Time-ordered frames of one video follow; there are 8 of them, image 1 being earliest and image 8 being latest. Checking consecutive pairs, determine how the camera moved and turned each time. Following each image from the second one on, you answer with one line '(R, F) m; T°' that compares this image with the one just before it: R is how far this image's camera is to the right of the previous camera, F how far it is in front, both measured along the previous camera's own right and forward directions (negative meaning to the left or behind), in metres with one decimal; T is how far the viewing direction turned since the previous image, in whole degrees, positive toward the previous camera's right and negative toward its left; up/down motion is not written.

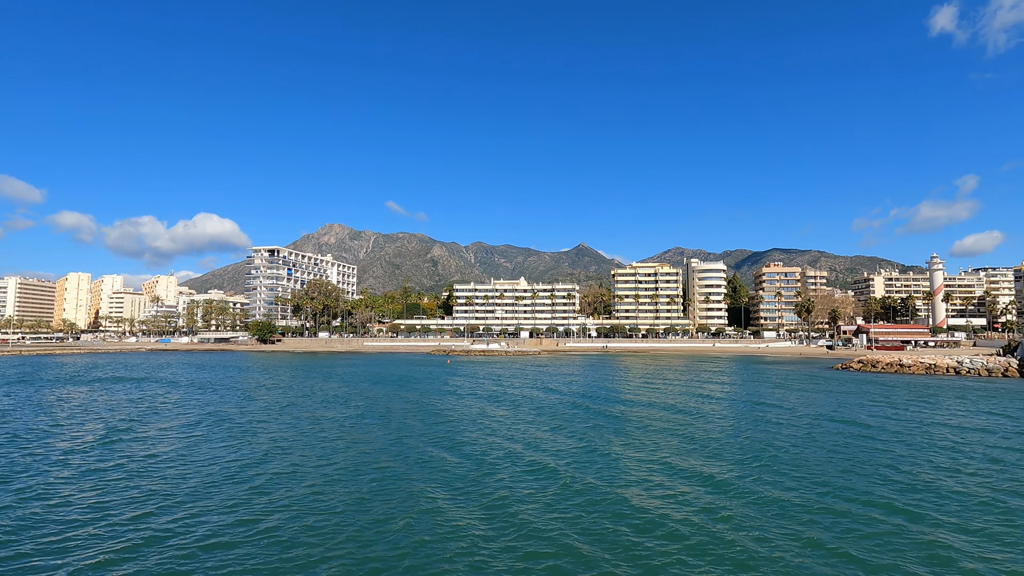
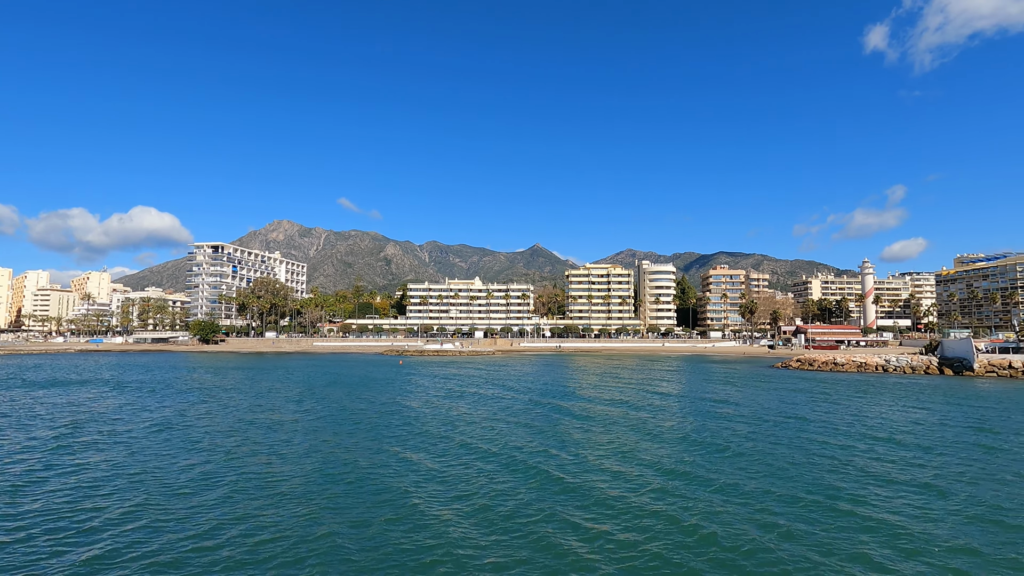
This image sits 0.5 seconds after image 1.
(-0.3, +0.2) m; +5°
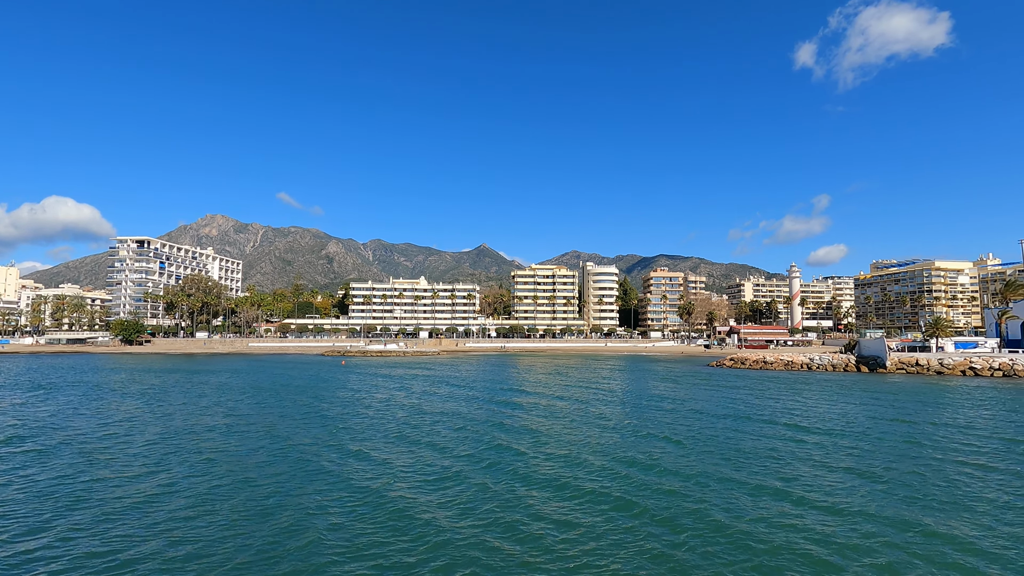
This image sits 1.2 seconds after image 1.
(-0.4, +0.2) m; +6°
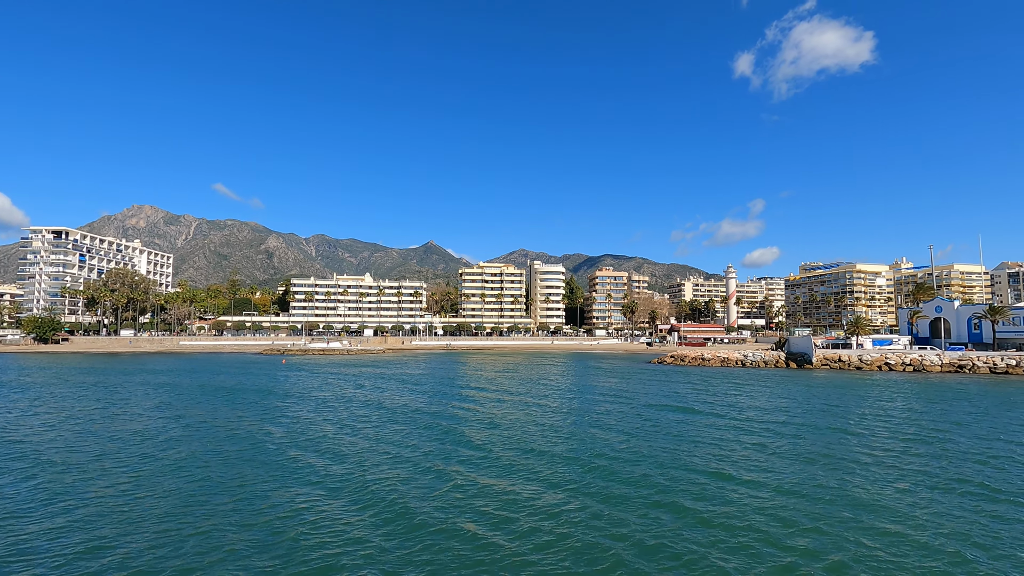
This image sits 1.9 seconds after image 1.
(-0.4, +0.2) m; +6°
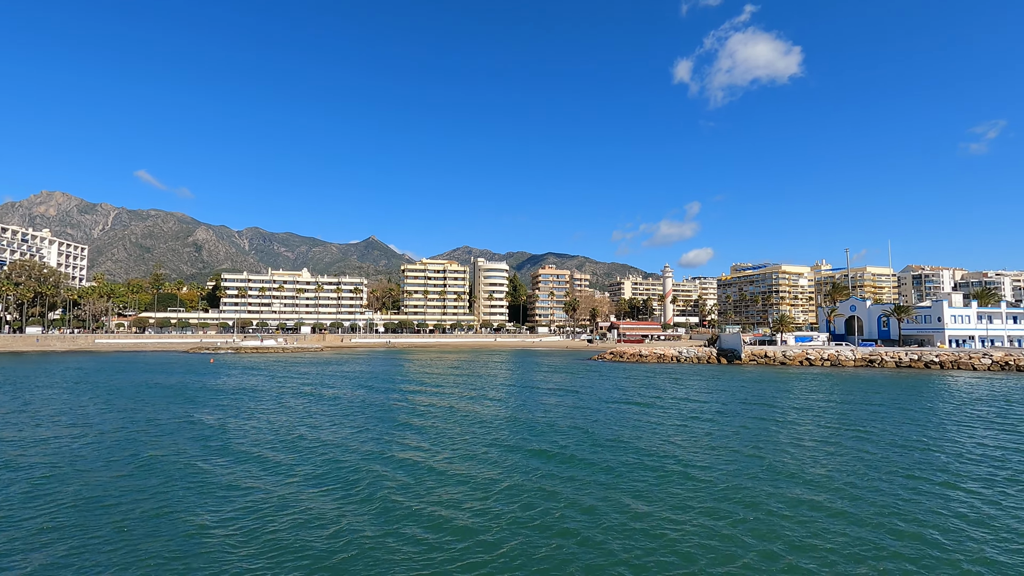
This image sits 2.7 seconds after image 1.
(-0.3, +0.4) m; +6°
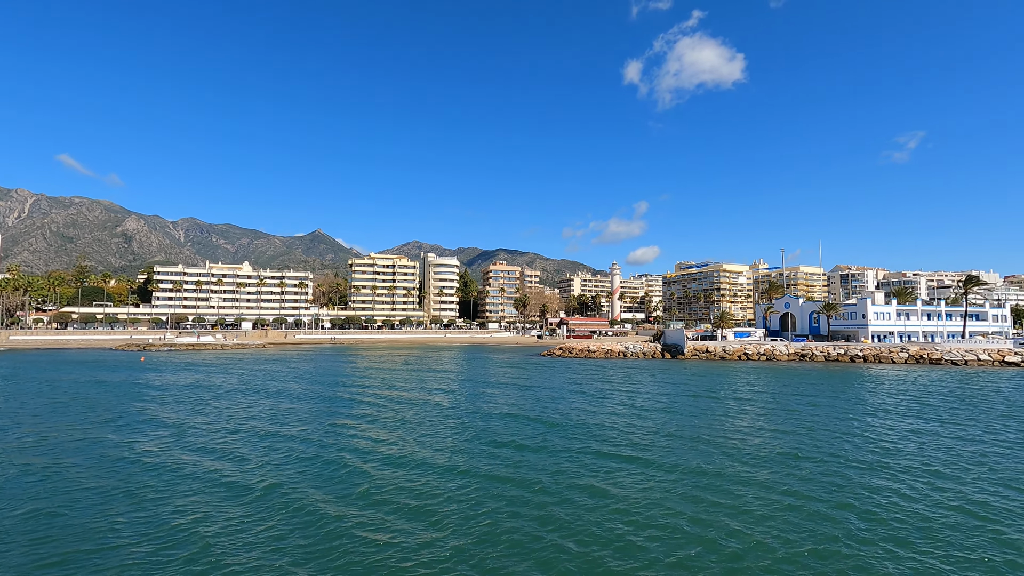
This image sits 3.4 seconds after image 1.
(-0.3, +0.2) m; +5°
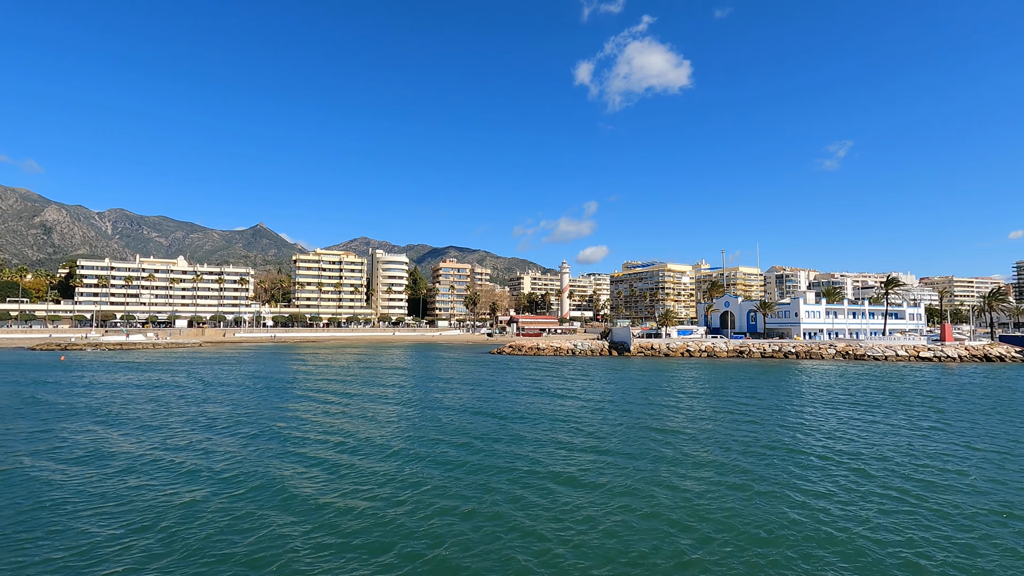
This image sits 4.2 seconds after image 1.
(-0.4, +0.1) m; +5°
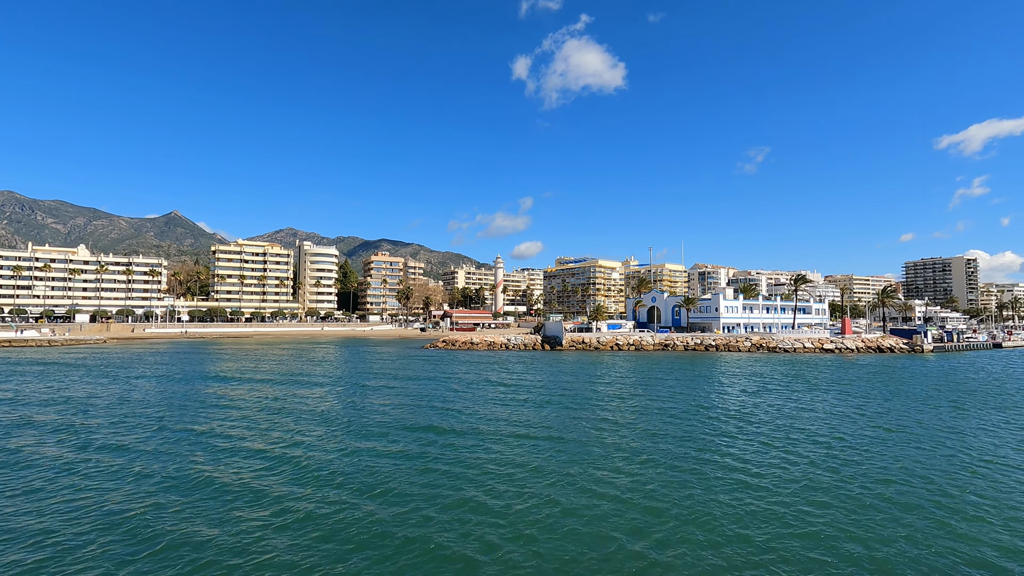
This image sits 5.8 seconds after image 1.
(-0.7, +0.2) m; +7°
